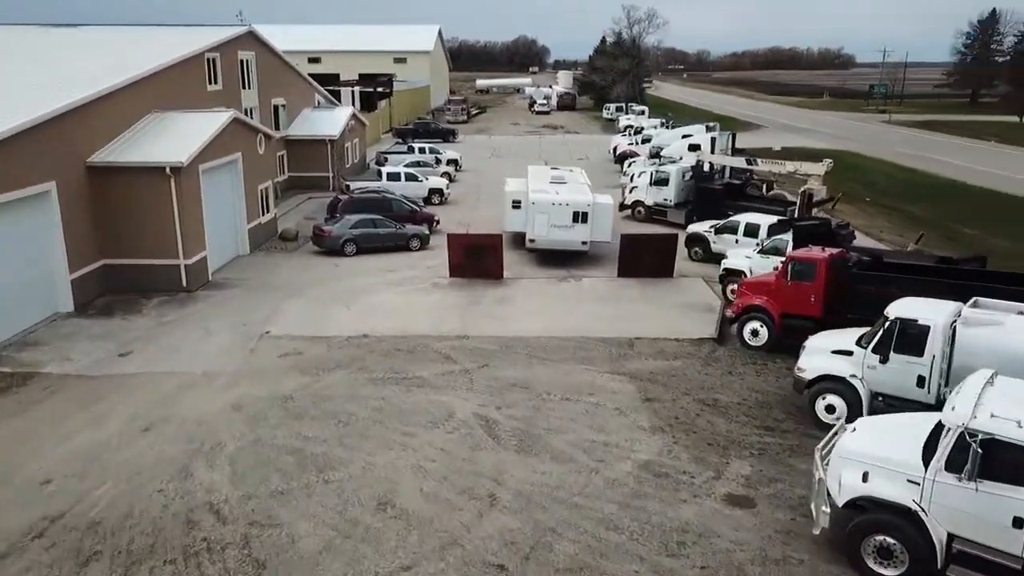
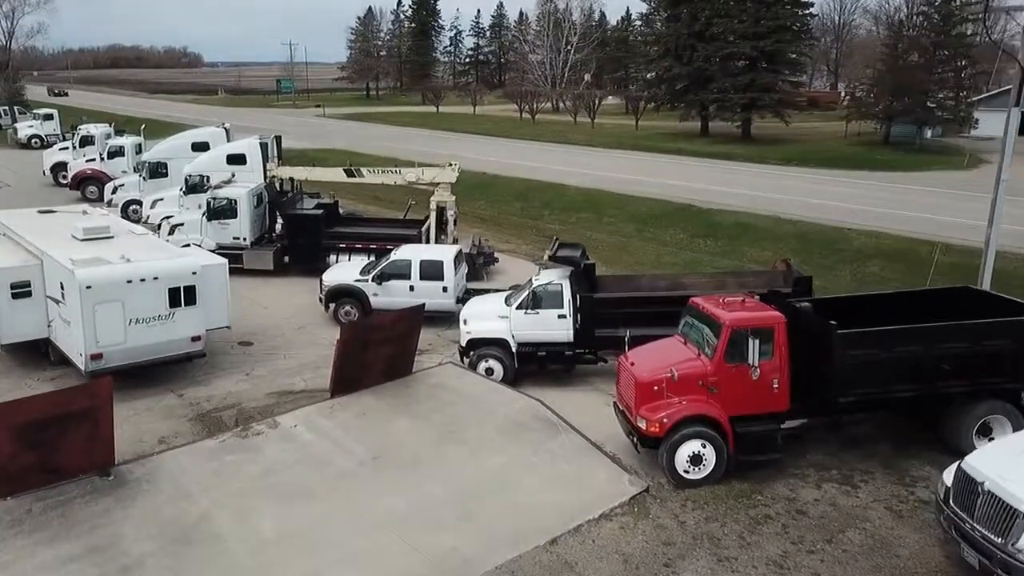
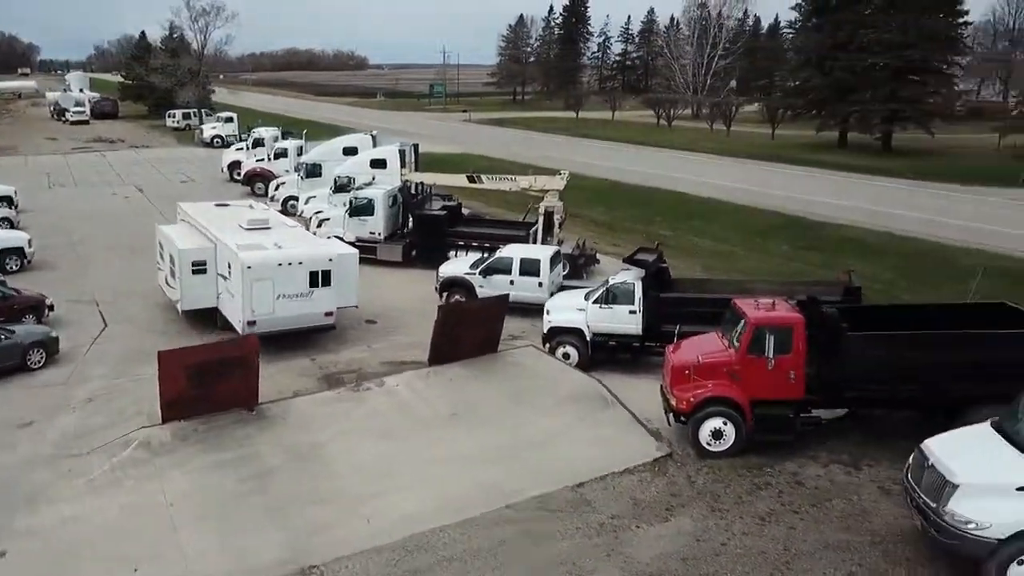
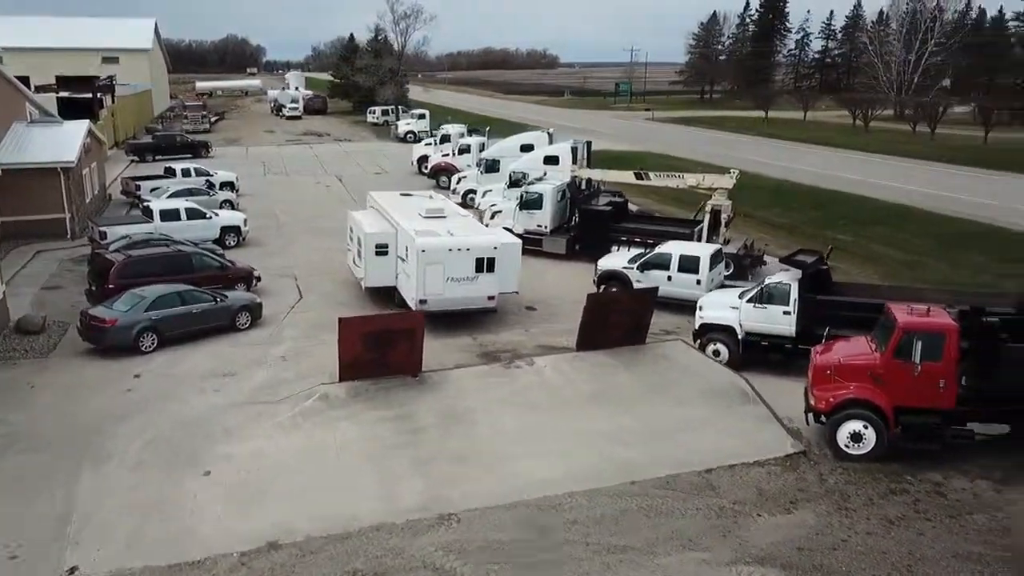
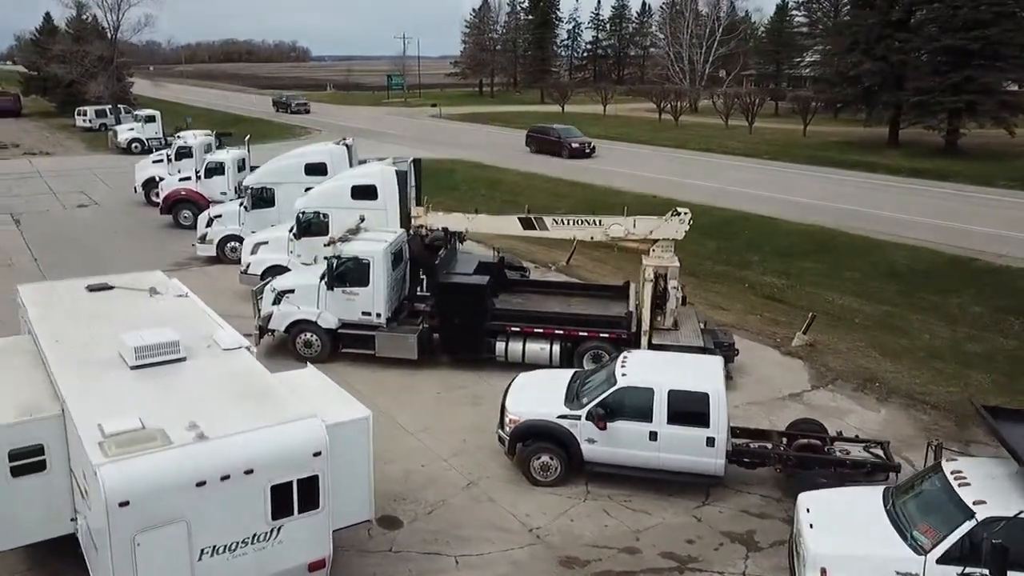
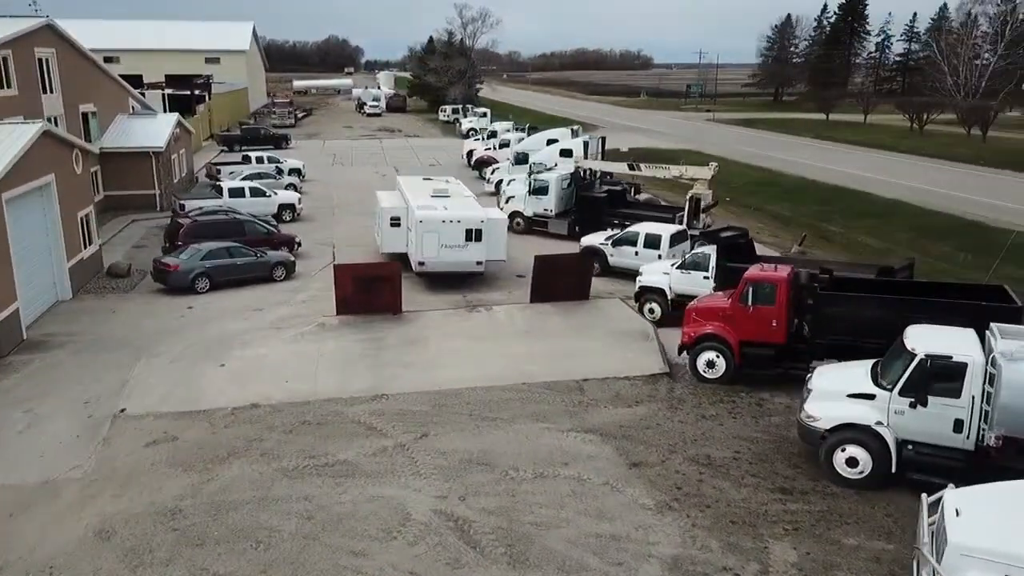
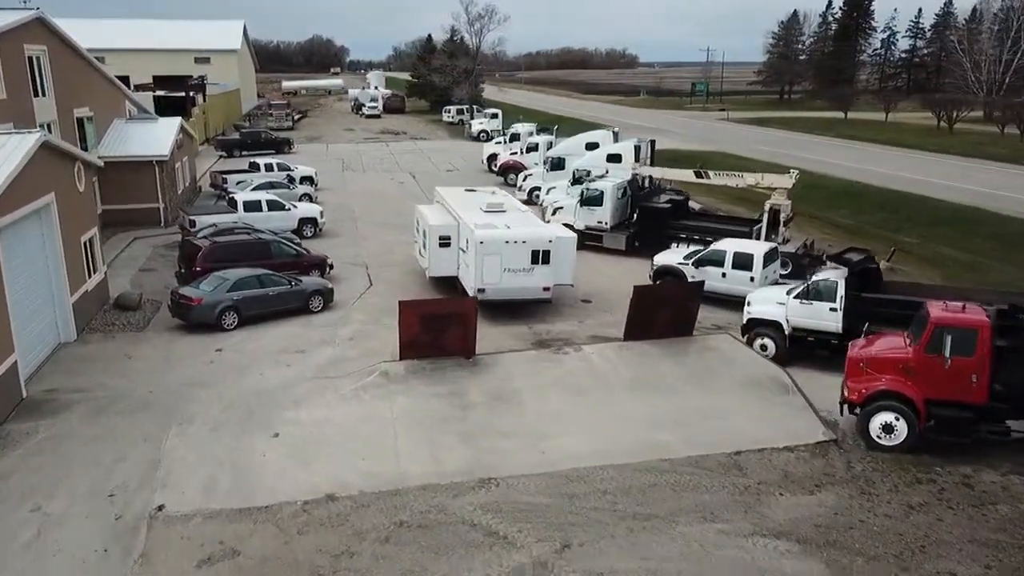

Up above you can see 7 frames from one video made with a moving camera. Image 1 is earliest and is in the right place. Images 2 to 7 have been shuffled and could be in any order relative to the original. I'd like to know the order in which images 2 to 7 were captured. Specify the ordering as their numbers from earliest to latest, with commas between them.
6, 7, 4, 3, 2, 5
